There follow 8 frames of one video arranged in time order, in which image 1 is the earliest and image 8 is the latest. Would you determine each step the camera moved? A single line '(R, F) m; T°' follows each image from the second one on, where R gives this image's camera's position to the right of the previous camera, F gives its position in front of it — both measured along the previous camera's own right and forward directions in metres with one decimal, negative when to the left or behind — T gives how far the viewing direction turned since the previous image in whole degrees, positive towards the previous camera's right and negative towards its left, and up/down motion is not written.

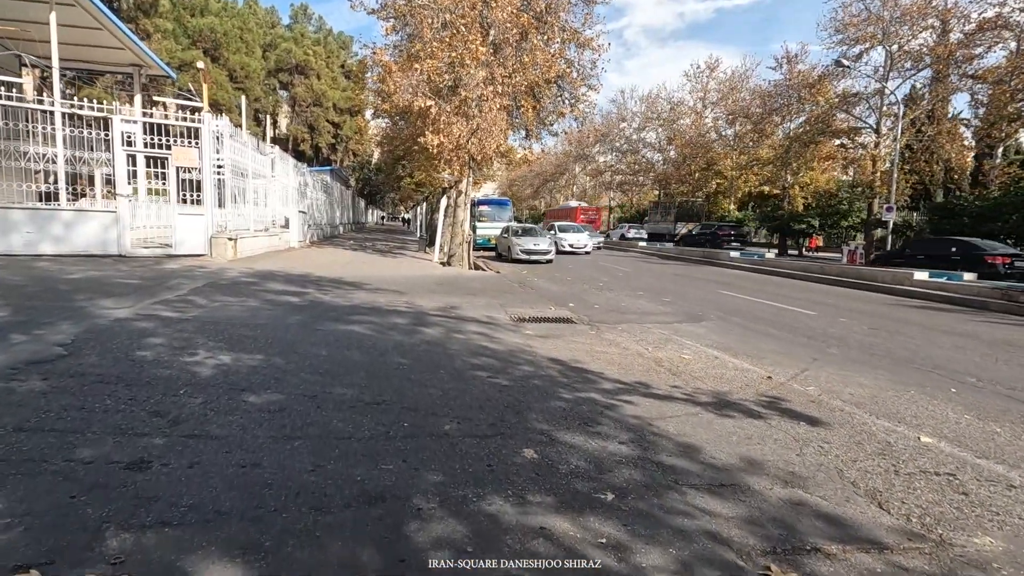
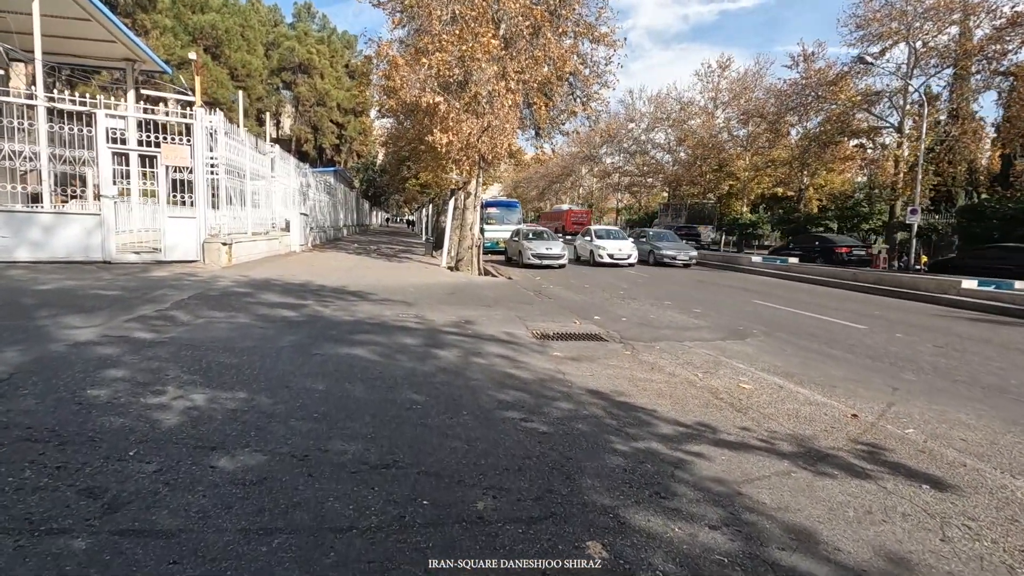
(-0.3, +1.1) m; 0°
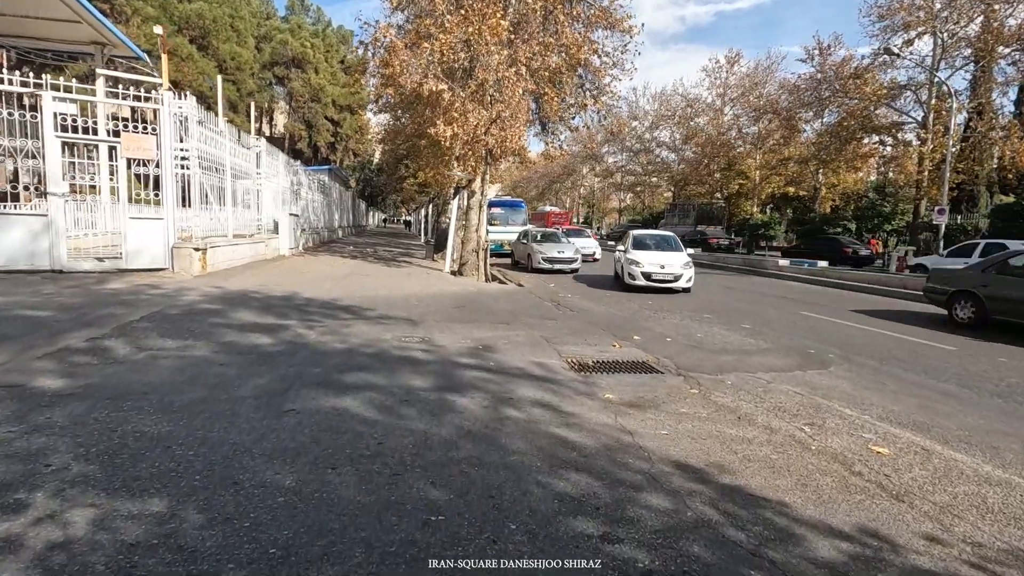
(-0.4, +1.7) m; 0°
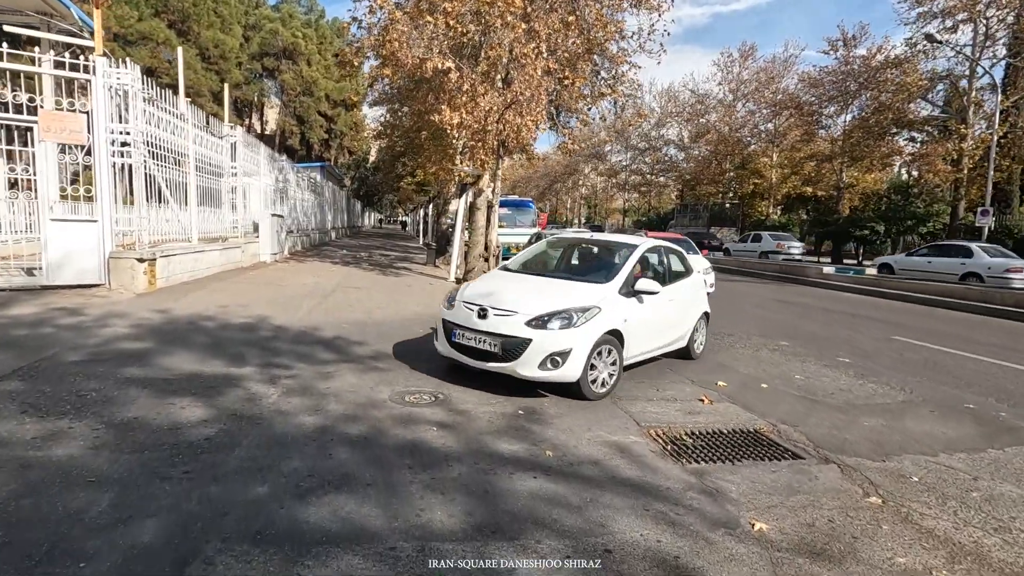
(-0.5, +2.4) m; 0°
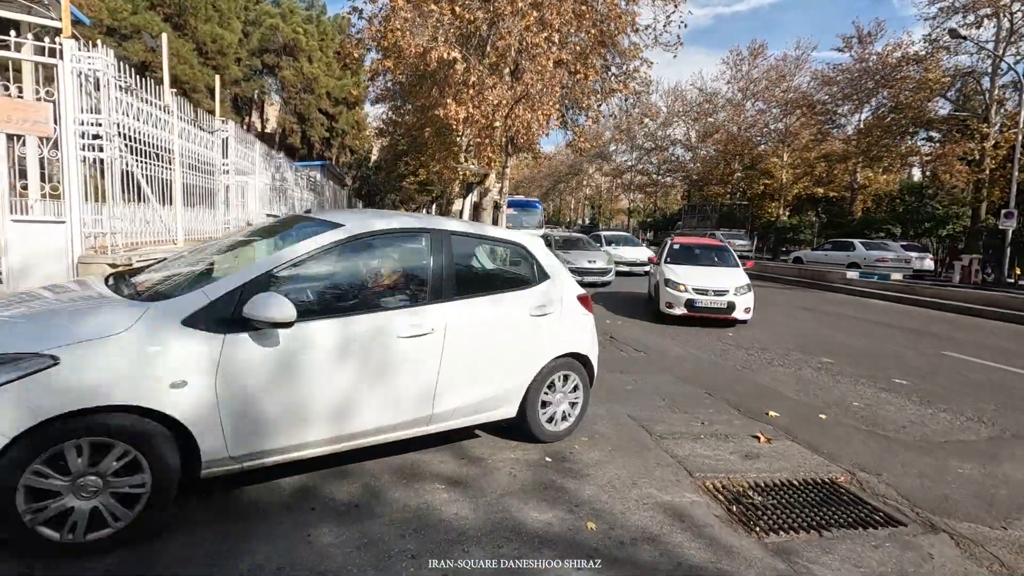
(-0.2, +0.9) m; 0°
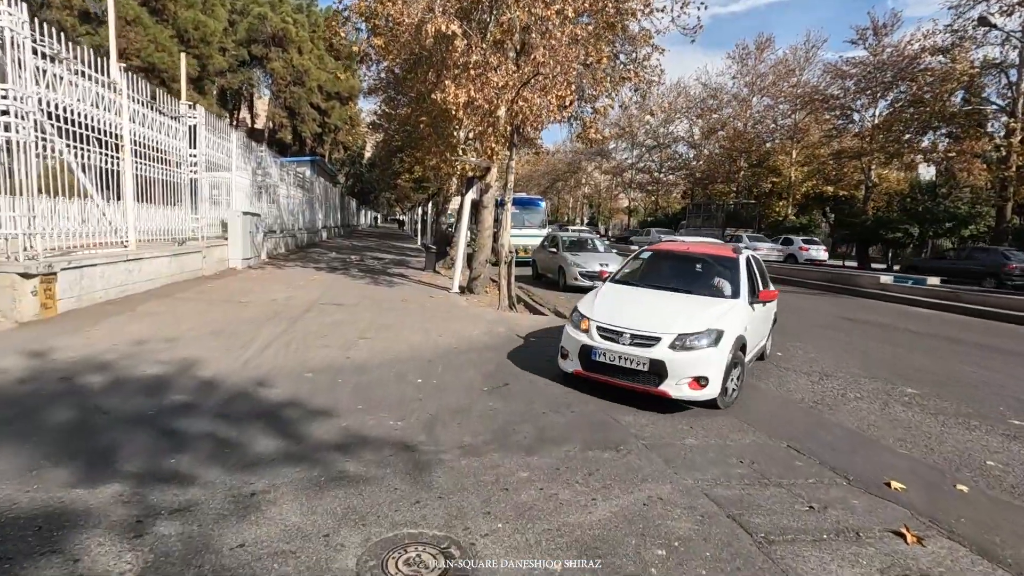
(-0.2, +1.6) m; 0°
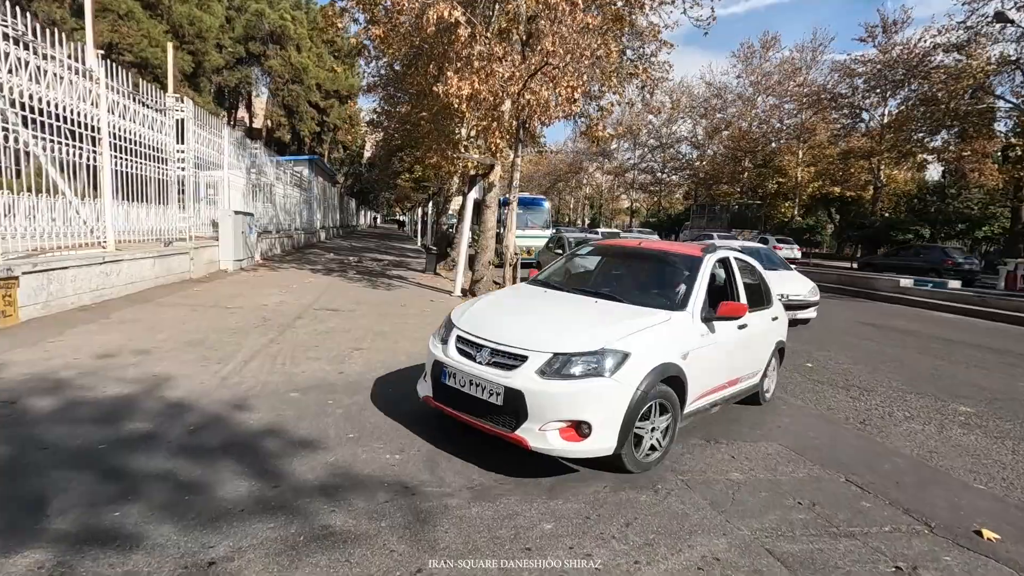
(-0.1, +0.7) m; 0°
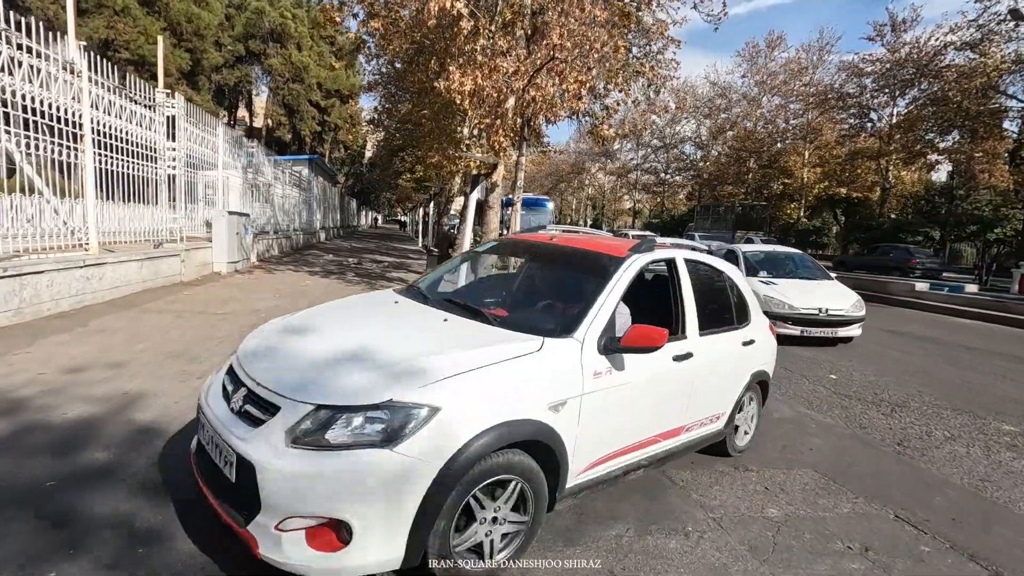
(-0.1, +0.5) m; 0°
